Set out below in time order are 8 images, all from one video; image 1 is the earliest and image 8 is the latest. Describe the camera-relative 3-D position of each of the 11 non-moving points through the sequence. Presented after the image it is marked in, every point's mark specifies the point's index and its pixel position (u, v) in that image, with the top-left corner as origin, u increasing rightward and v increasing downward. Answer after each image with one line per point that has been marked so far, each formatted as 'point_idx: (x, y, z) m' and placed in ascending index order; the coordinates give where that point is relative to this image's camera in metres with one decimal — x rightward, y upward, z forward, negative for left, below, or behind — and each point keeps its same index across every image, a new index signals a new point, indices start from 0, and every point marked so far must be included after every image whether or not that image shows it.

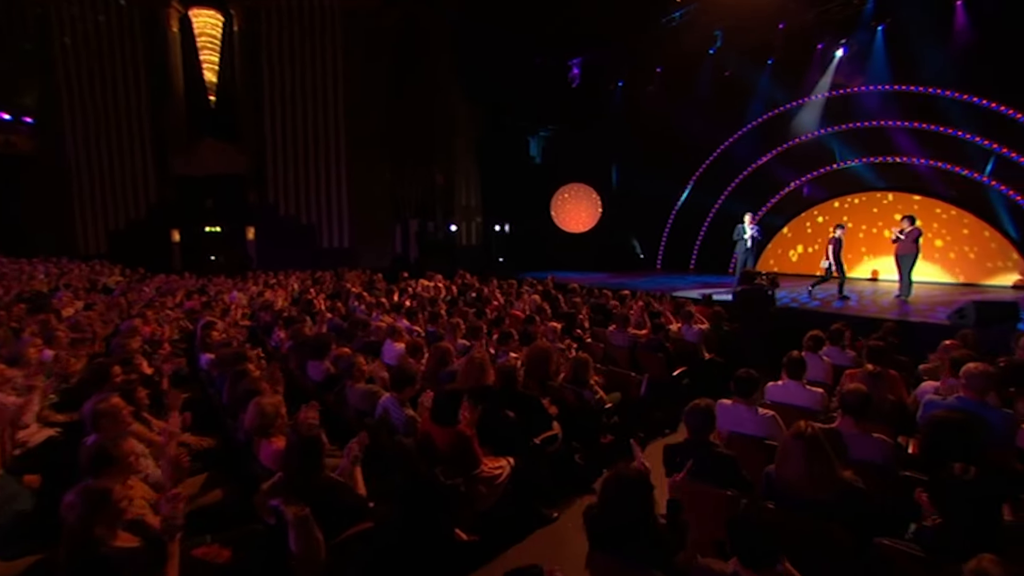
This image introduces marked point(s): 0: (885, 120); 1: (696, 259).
0: (+8.2, +3.7, +13.4) m
1: (+5.1, +0.8, +17.1) m
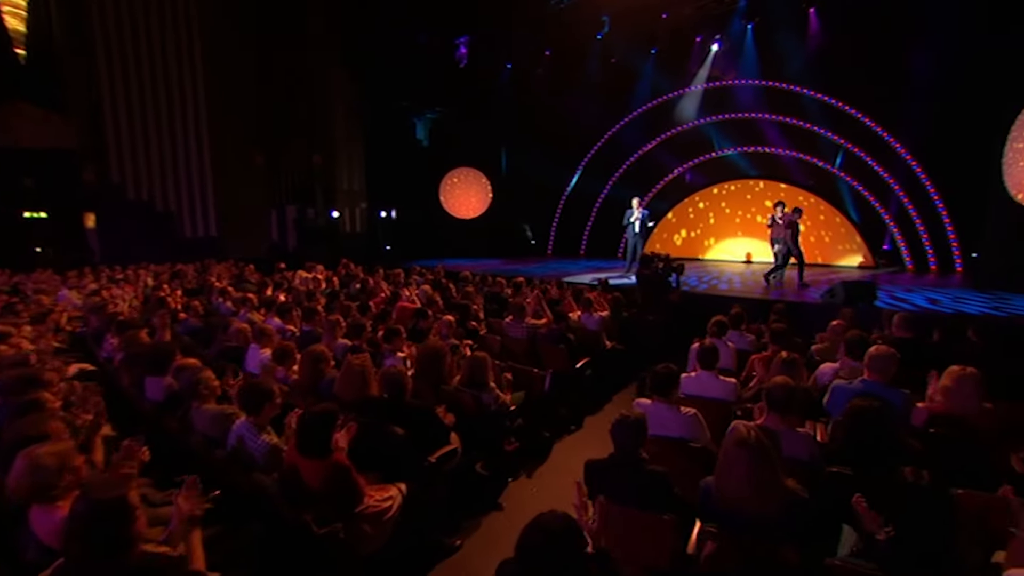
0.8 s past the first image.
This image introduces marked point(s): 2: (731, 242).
0: (+5.7, +4.1, +13.9) m
1: (+2.1, +1.2, +17.1) m
2: (+5.7, +1.2, +15.4) m
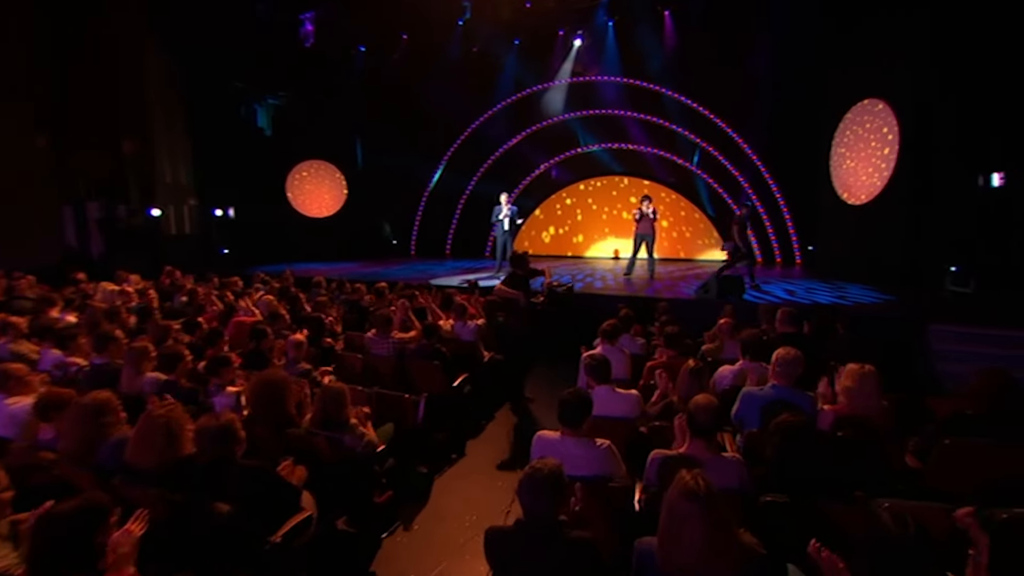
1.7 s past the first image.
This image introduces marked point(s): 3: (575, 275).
0: (+2.5, +4.2, +14.0) m
1: (-1.6, +1.2, +16.3) m
2: (+2.3, +1.2, +15.4) m
3: (+1.2, +0.2, +11.5) m
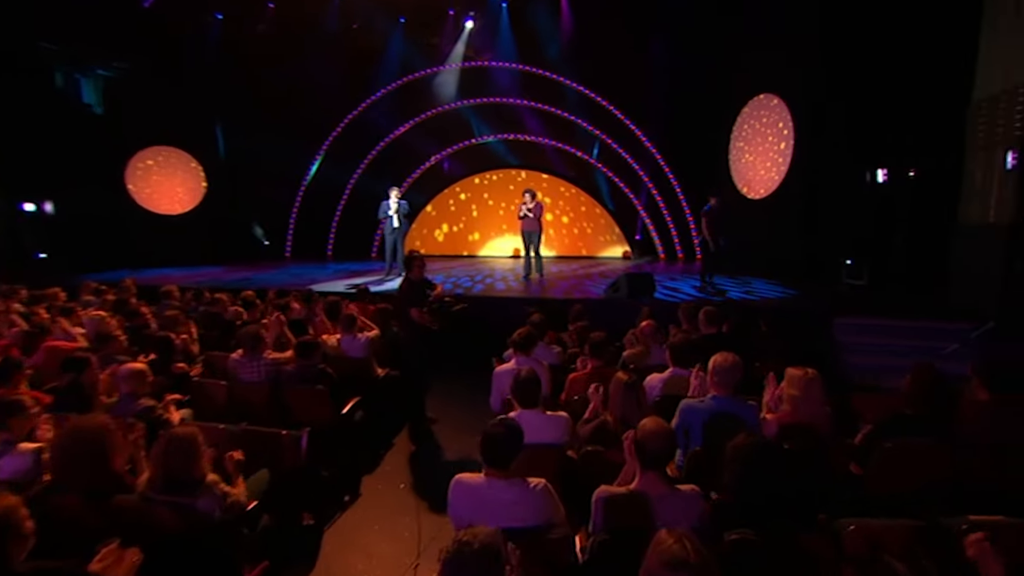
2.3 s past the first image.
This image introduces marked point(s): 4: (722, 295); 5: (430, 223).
0: (0.0, +4.2, +13.4) m
1: (-4.4, +1.1, +14.9) m
2: (-0.4, +1.2, +14.8) m
3: (-0.7, +0.2, +10.8) m
4: (+2.7, -0.1, +7.7) m
5: (-2.1, +1.6, +15.0) m
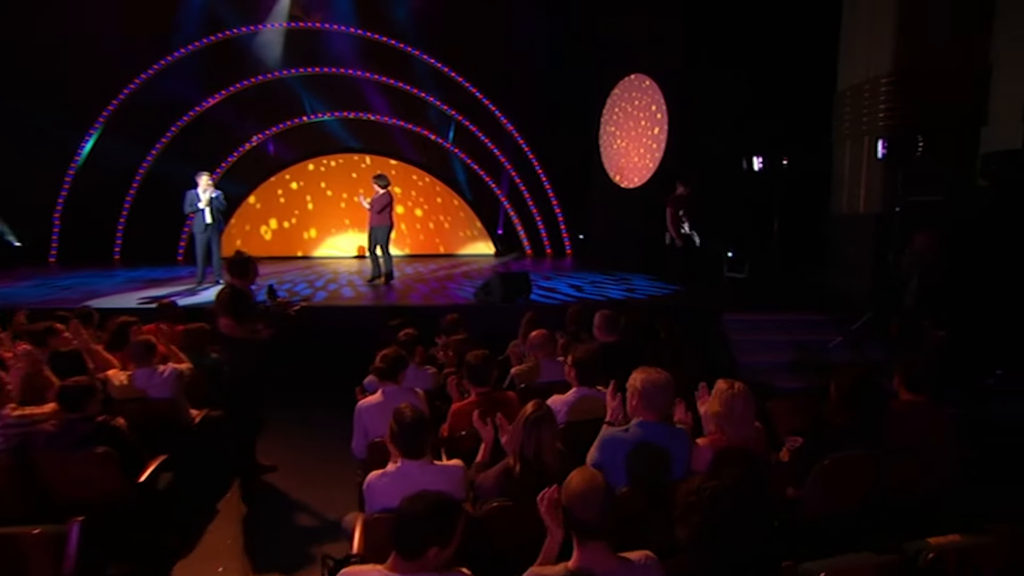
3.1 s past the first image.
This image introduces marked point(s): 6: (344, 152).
0: (-3.2, +4.1, +11.8) m
1: (-7.8, +0.8, +12.2) m
2: (-3.9, +1.2, +13.1) m
3: (-3.1, +0.1, +9.2) m
4: (+1.1, -0.1, +7.1) m
5: (-5.6, +1.5, +12.9) m
6: (-3.6, +2.7, +12.5) m
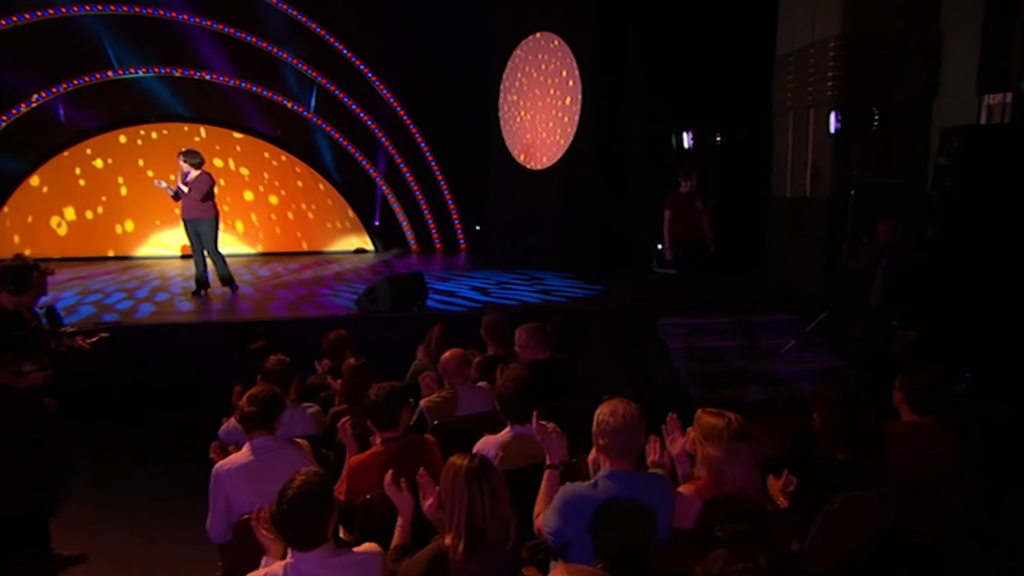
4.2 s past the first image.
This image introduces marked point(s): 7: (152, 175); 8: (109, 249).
0: (-5.4, +4.0, +9.6) m
1: (-9.8, +0.6, +9.0) m
2: (-6.2, +1.1, +10.7) m
3: (-4.5, 0.0, +7.1) m
4: (0.0, -0.1, +6.0) m
5: (-7.8, +1.3, +10.1) m
6: (-5.8, +2.6, +10.1) m
7: (-6.4, +1.9, +10.6) m
8: (-7.0, +0.7, +10.6) m
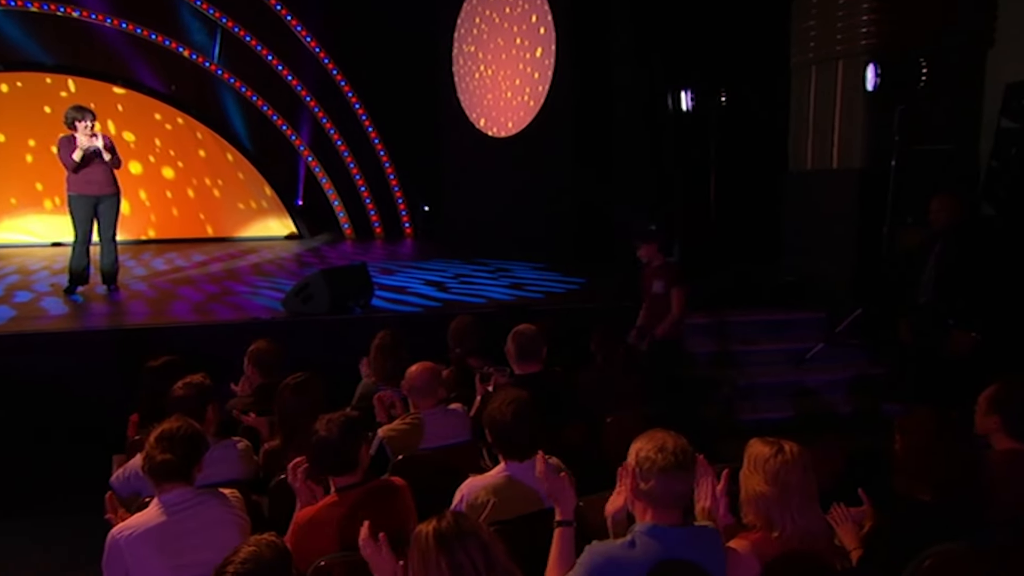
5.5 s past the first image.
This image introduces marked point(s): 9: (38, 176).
0: (-6.1, +4.1, +7.8) m
1: (-10.4, +0.6, +6.7) m
2: (-7.1, +1.2, +8.9) m
3: (-4.9, 0.0, +5.5) m
4: (-0.3, 0.0, +5.0) m
5: (-8.6, +1.4, +8.1) m
6: (-6.7, +2.7, +8.3) m
7: (-7.2, +2.0, +8.7) m
8: (-7.9, +0.8, +8.7) m
9: (-7.0, +1.5, +8.9) m
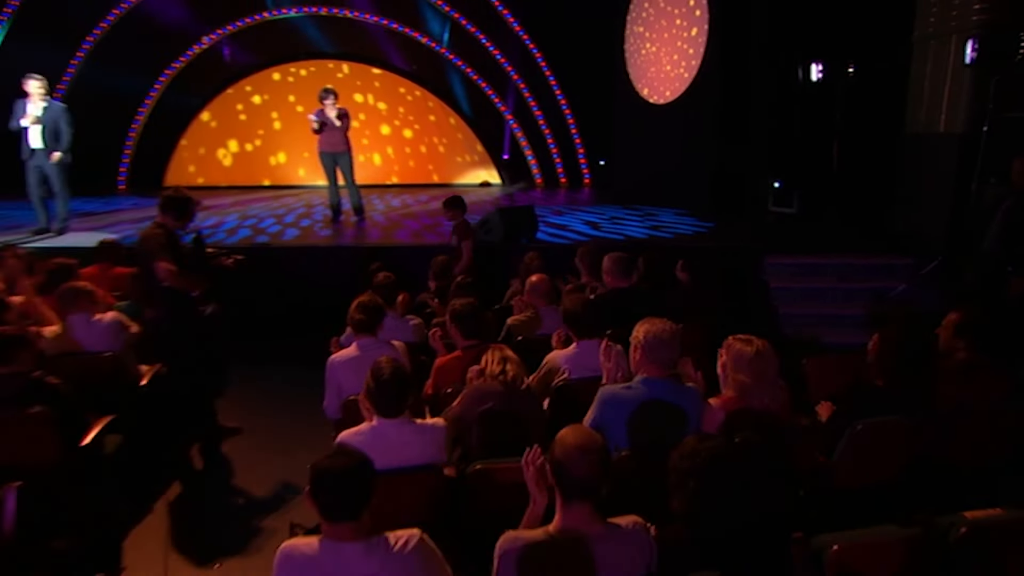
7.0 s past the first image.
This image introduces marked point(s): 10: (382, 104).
0: (-2.9, +5.3, +10.6) m
1: (-7.5, +2.1, +11.5) m
2: (-3.5, +2.5, +12.2) m
3: (-2.9, +1.0, +8.4) m
4: (+1.1, +0.6, +6.1) m
5: (-5.2, +2.8, +12.0) m
6: (-3.3, +4.0, +11.4) m
7: (-3.7, +3.3, +12.0) m
8: (-4.4, +2.2, +12.3) m
9: (-3.4, +2.9, +12.1) m
10: (-2.1, +3.4, +11.7) m
